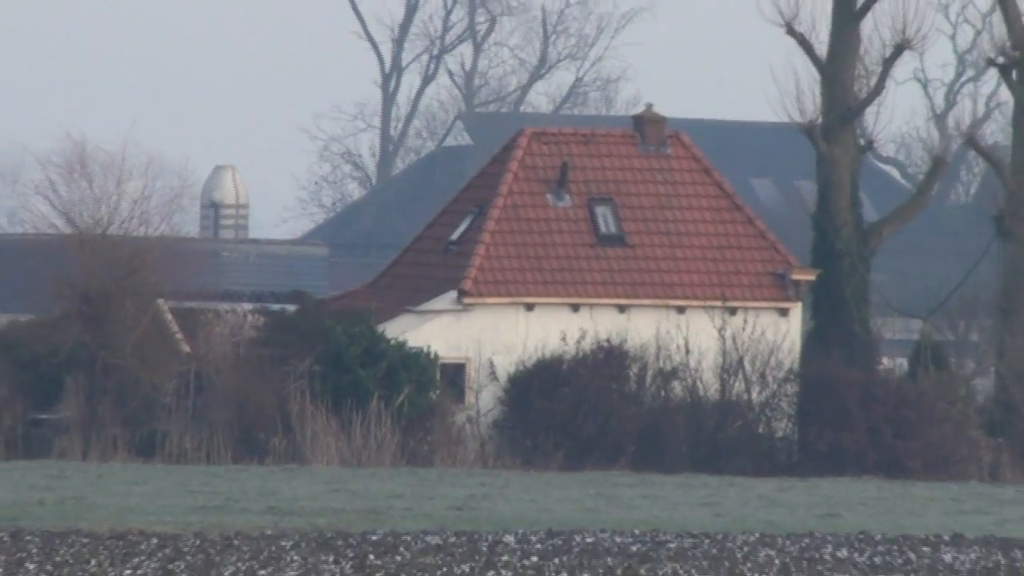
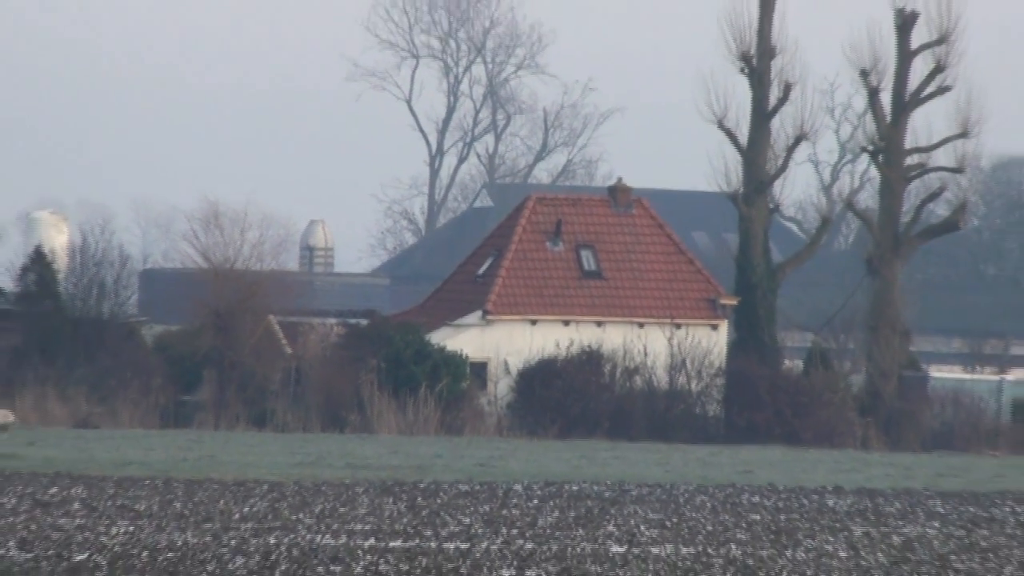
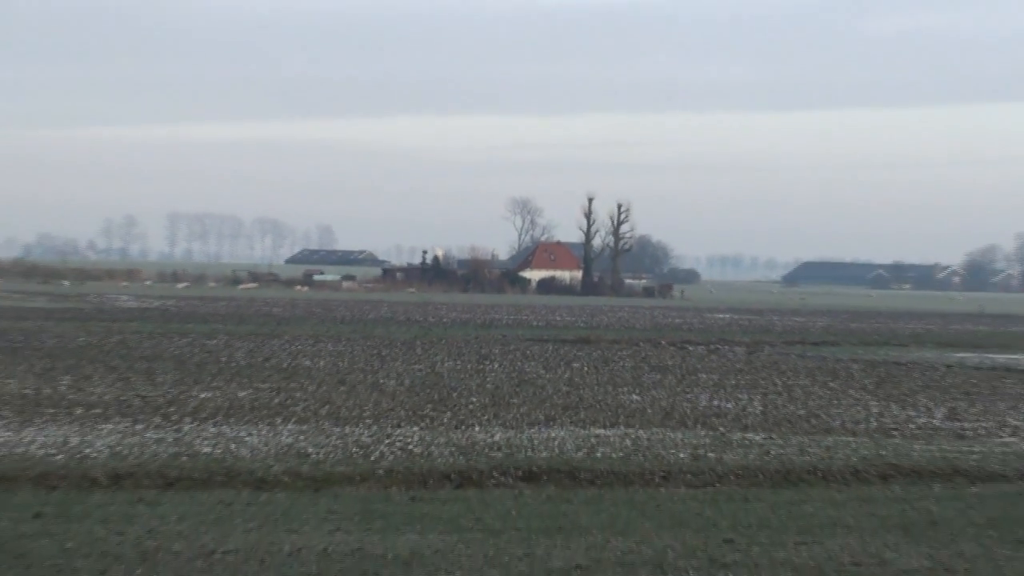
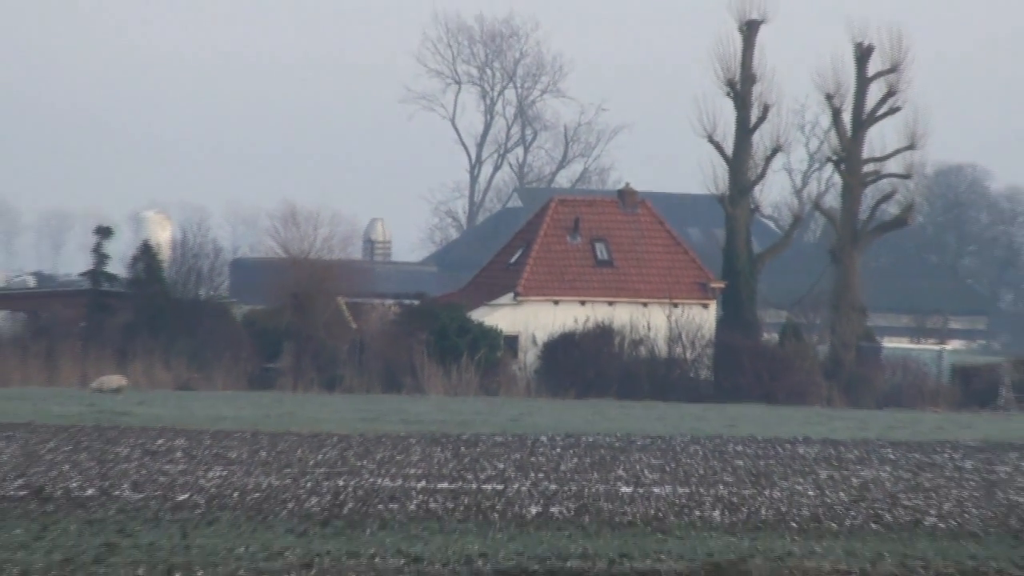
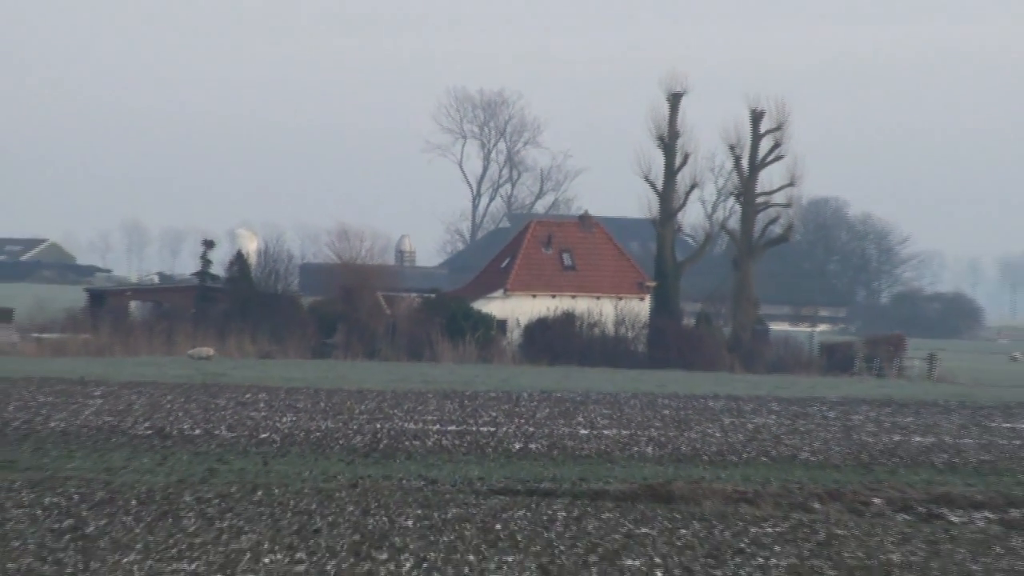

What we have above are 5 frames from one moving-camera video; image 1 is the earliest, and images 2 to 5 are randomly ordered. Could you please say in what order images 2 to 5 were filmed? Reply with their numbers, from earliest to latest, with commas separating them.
2, 4, 5, 3
